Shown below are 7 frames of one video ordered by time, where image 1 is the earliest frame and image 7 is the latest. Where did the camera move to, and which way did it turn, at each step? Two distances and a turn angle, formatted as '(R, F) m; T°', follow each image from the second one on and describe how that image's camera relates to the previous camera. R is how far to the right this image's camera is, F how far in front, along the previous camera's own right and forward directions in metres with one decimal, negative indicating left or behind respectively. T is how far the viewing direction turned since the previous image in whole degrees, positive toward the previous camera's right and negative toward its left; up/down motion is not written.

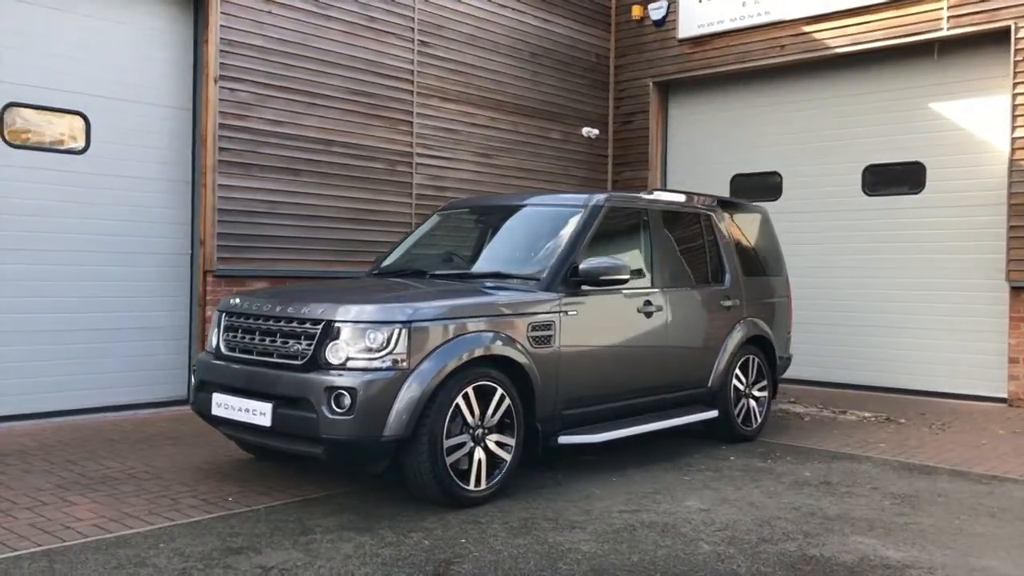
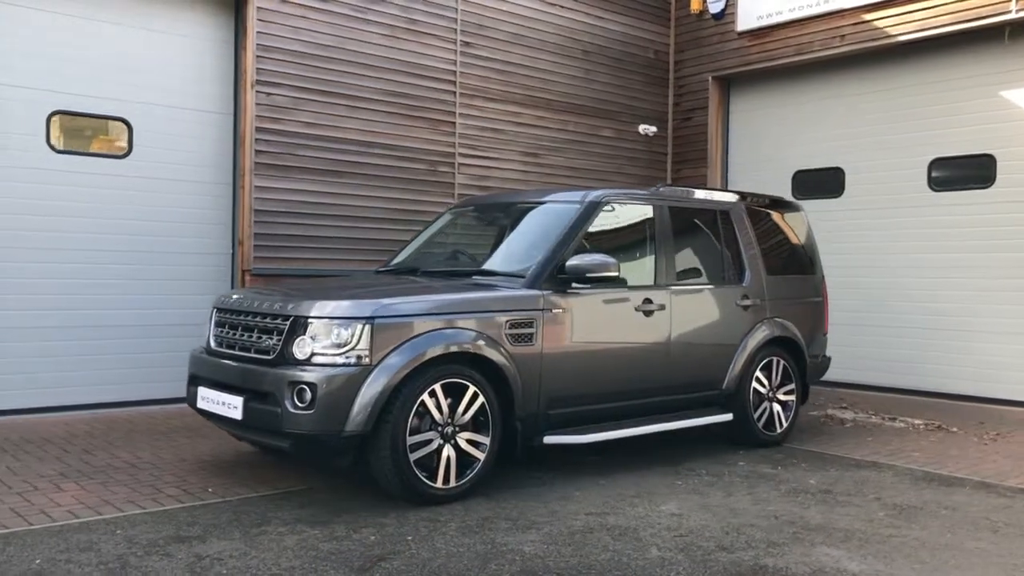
(+0.7, +0.1) m; -7°
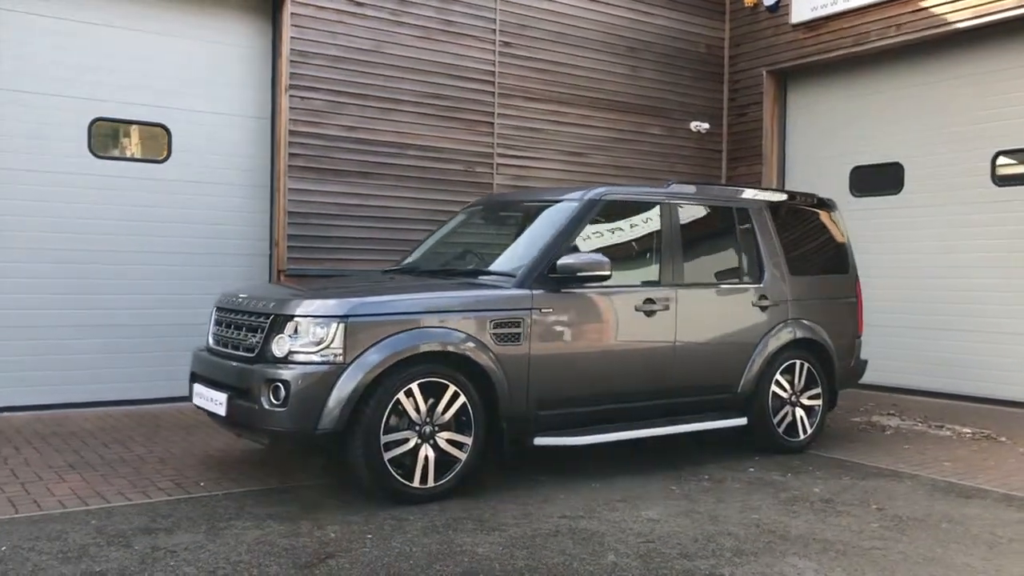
(+0.6, +0.1) m; -6°
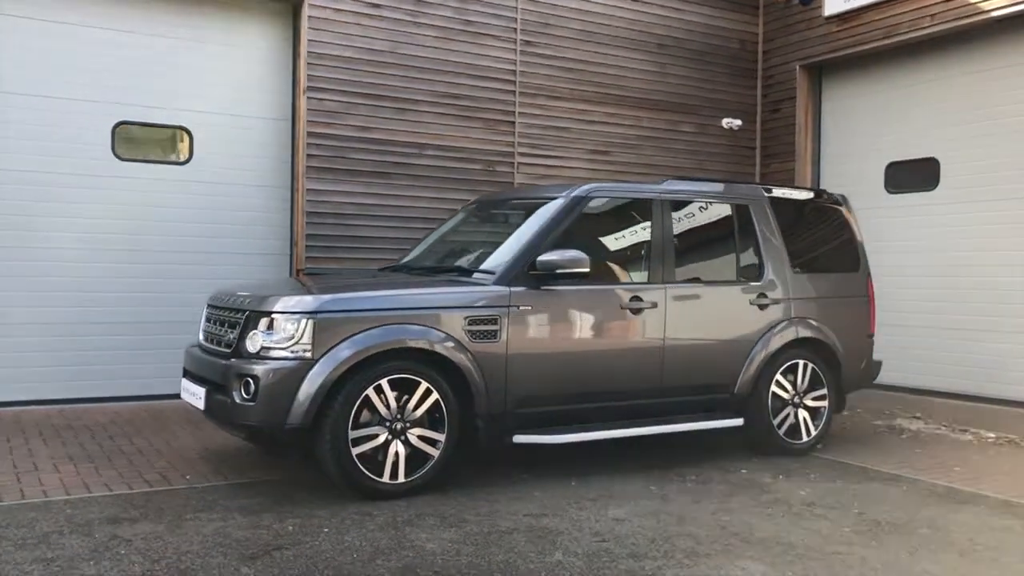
(+0.5, 0.0) m; -4°
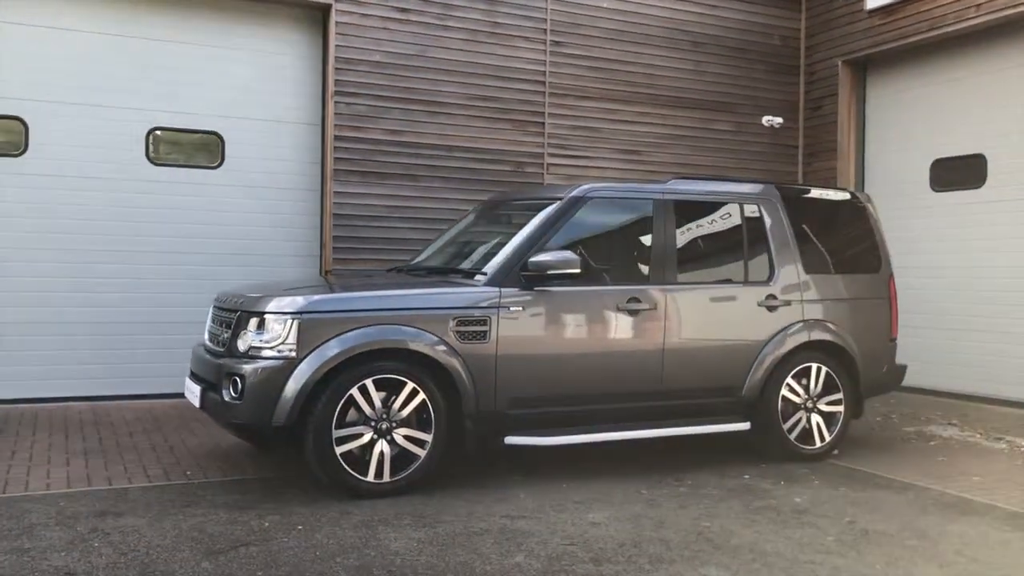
(+0.4, 0.0) m; -4°
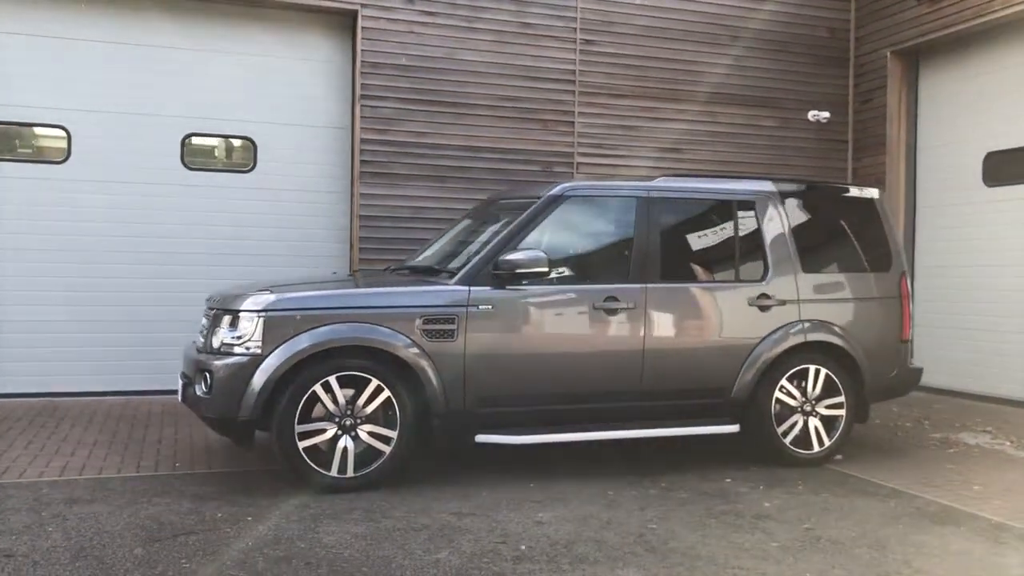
(+0.7, 0.0) m; -6°
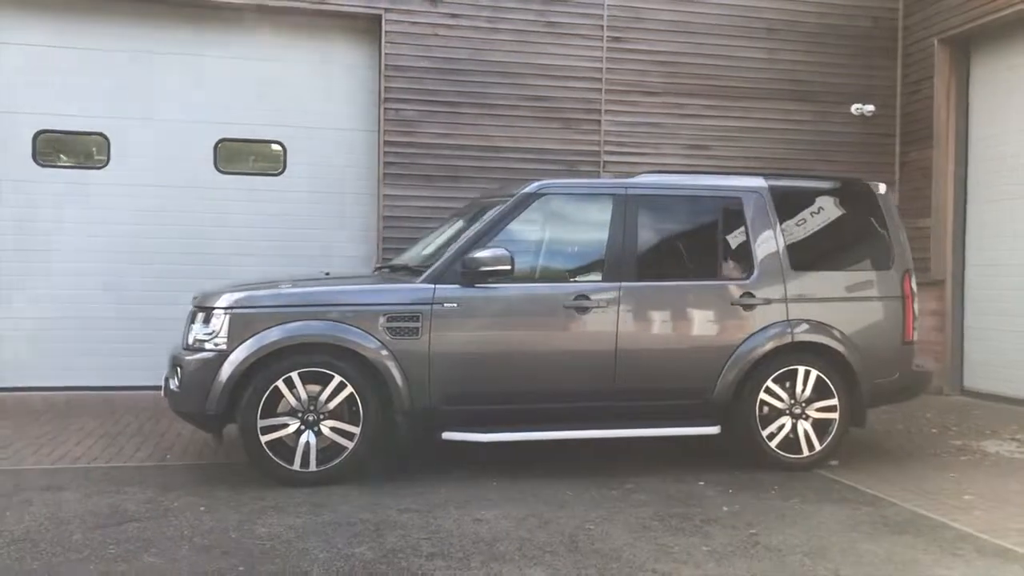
(+0.7, 0.0) m; -6°
